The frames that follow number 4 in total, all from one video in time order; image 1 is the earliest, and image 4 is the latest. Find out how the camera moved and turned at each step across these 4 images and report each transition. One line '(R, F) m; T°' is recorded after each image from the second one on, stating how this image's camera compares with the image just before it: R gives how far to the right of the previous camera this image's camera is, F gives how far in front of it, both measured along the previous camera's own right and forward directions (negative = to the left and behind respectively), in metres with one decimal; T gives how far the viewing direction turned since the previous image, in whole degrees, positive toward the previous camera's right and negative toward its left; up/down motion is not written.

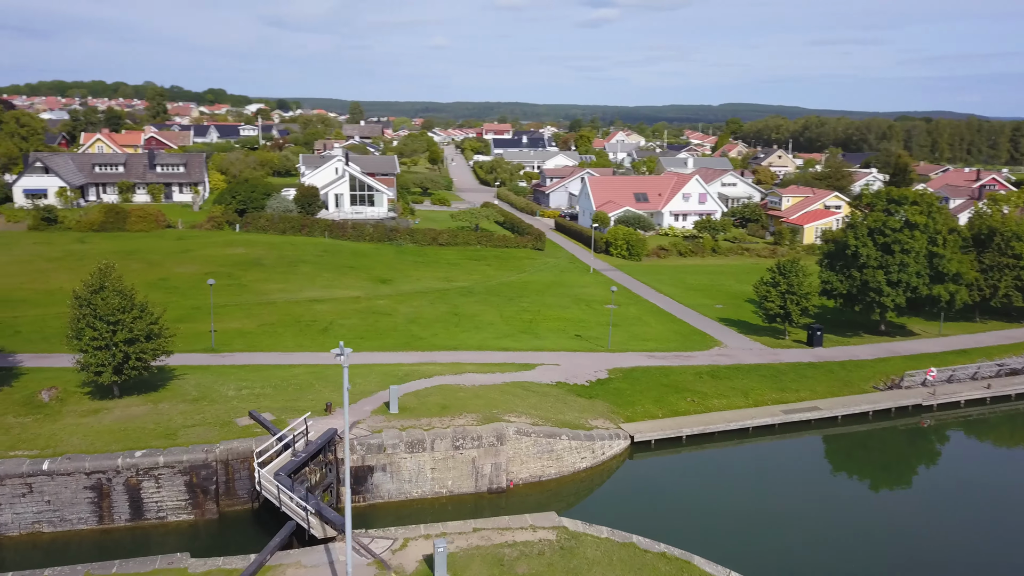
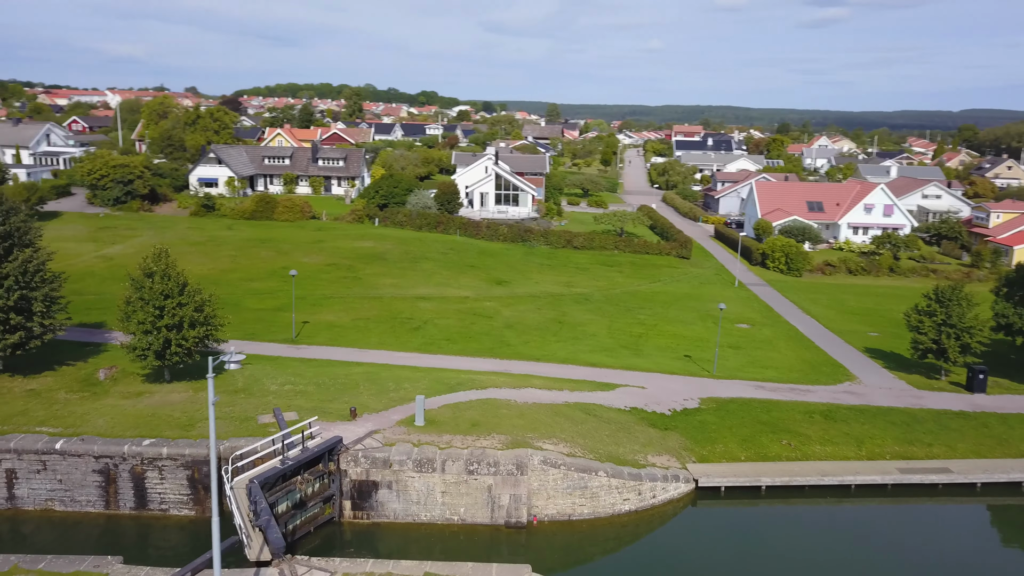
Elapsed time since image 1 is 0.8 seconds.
(+4.0, +3.0) m; -14°
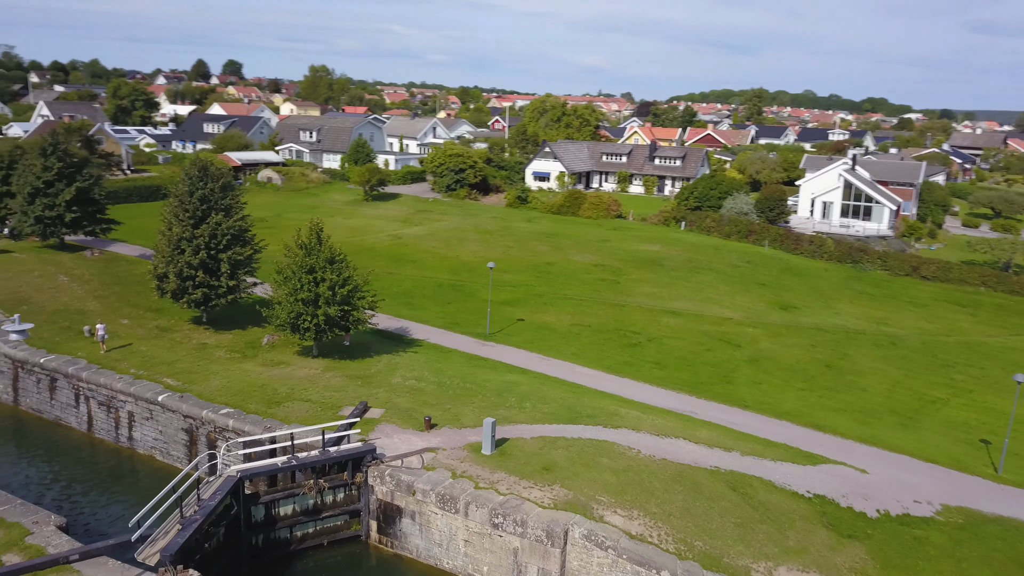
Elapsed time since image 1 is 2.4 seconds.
(+6.4, +6.0) m; -29°
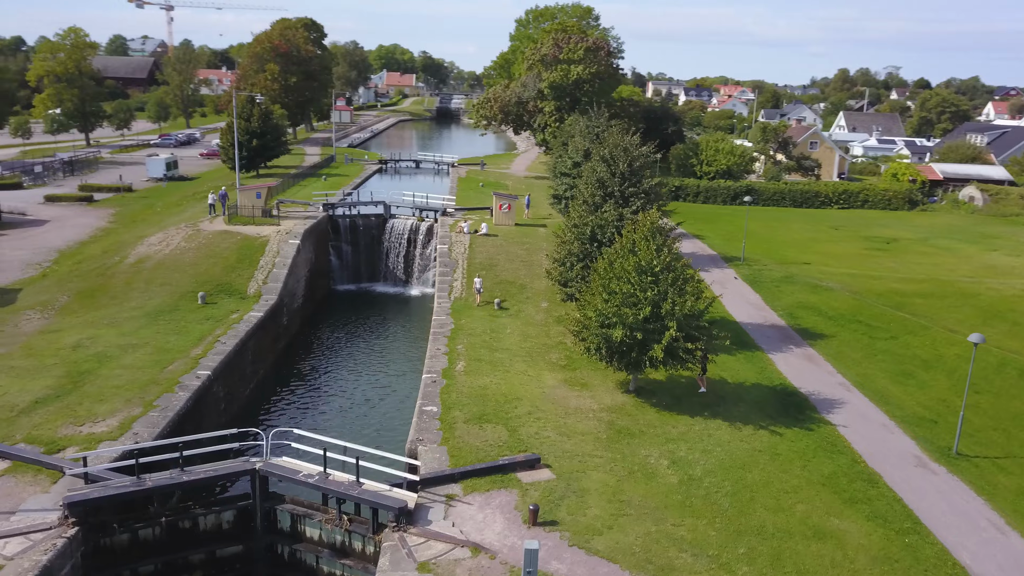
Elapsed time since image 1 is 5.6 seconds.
(+7.7, +11.3) m; -56°
